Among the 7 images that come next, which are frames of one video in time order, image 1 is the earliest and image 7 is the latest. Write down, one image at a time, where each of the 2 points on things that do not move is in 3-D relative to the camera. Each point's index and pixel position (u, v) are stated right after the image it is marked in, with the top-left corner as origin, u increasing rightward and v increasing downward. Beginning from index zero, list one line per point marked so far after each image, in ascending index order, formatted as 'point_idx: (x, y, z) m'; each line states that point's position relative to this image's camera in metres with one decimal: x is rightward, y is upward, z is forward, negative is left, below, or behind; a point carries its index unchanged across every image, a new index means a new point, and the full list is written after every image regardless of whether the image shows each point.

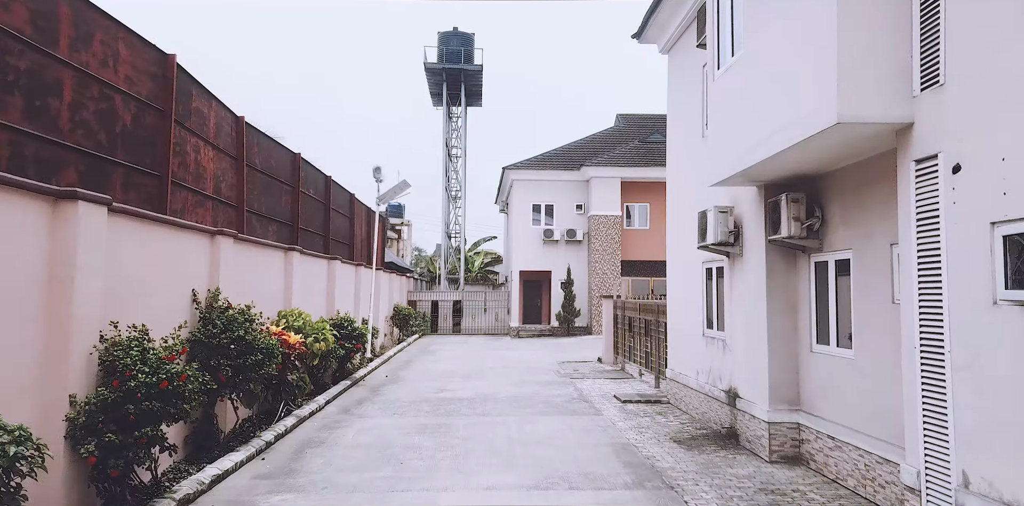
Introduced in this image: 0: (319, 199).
0: (-4.0, +1.1, +12.5) m
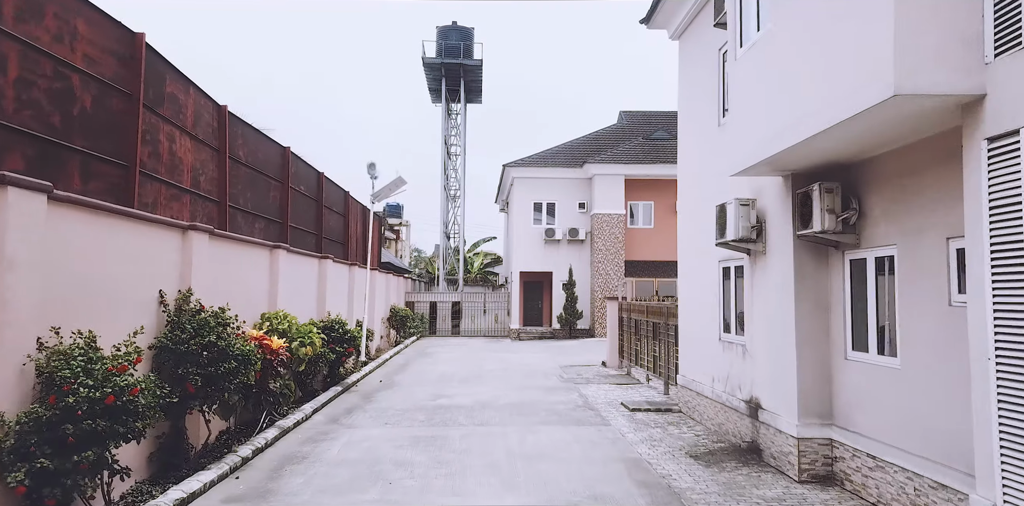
0: (-4.0, +1.1, +11.9) m
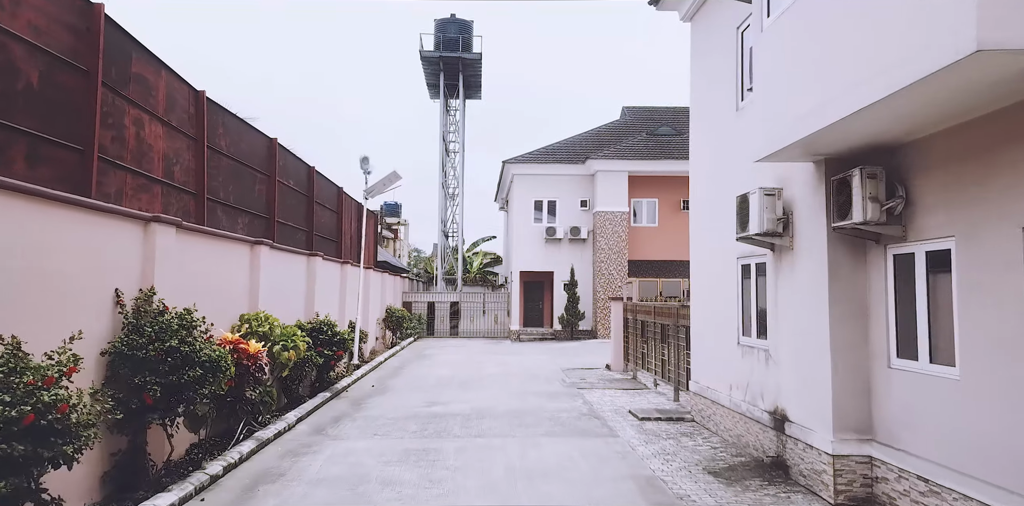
0: (-4.0, +1.2, +11.3) m
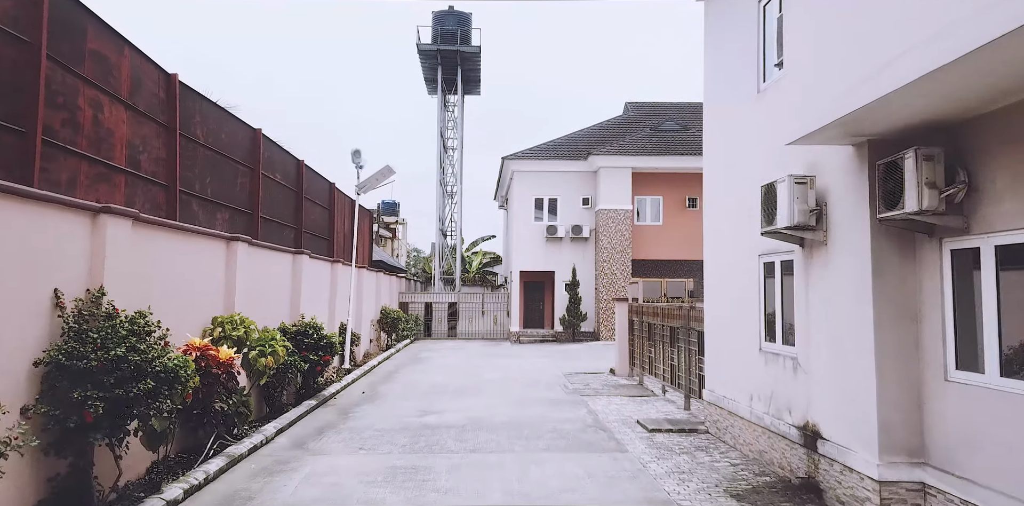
0: (-4.0, +1.2, +10.8) m
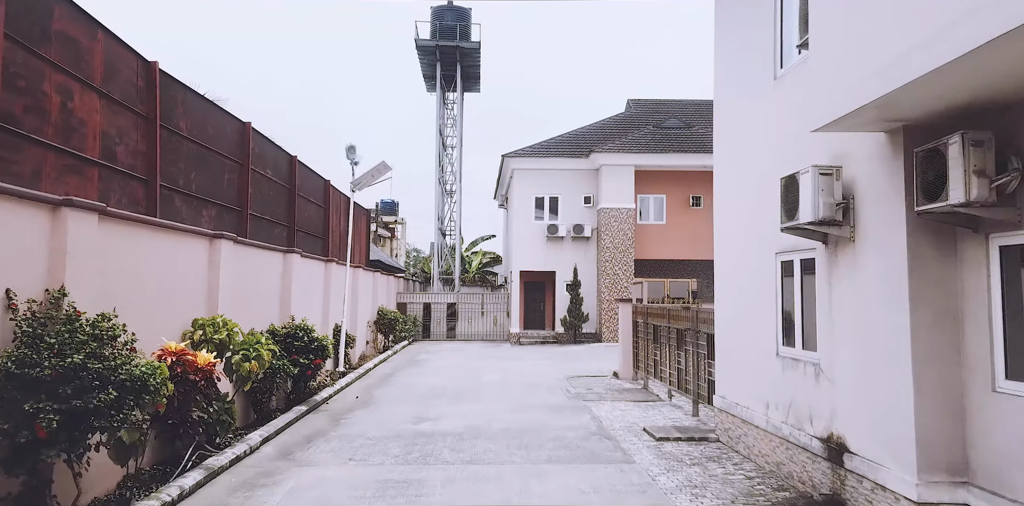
0: (-4.0, +1.2, +10.4) m
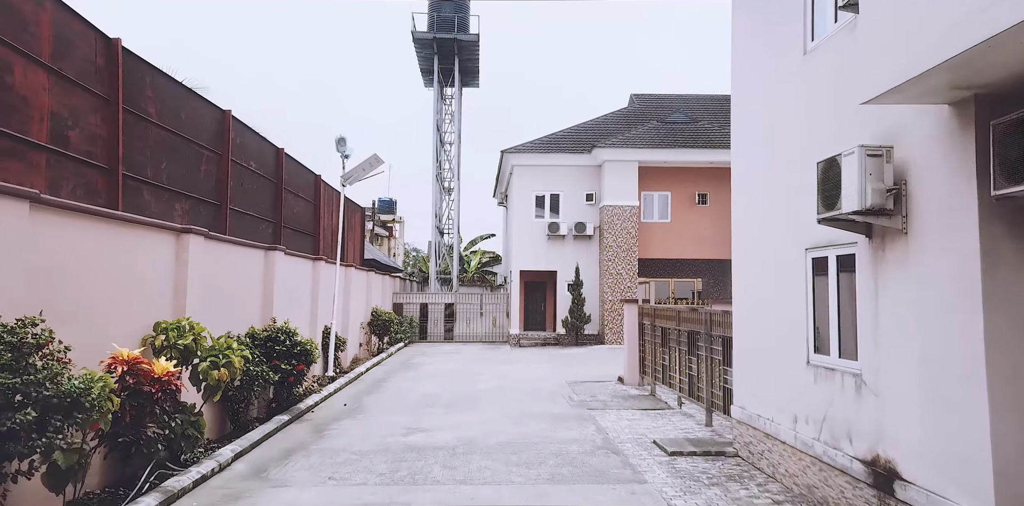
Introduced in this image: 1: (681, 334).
0: (-4.0, +1.3, +9.8) m
1: (+2.4, -1.1, +8.4) m
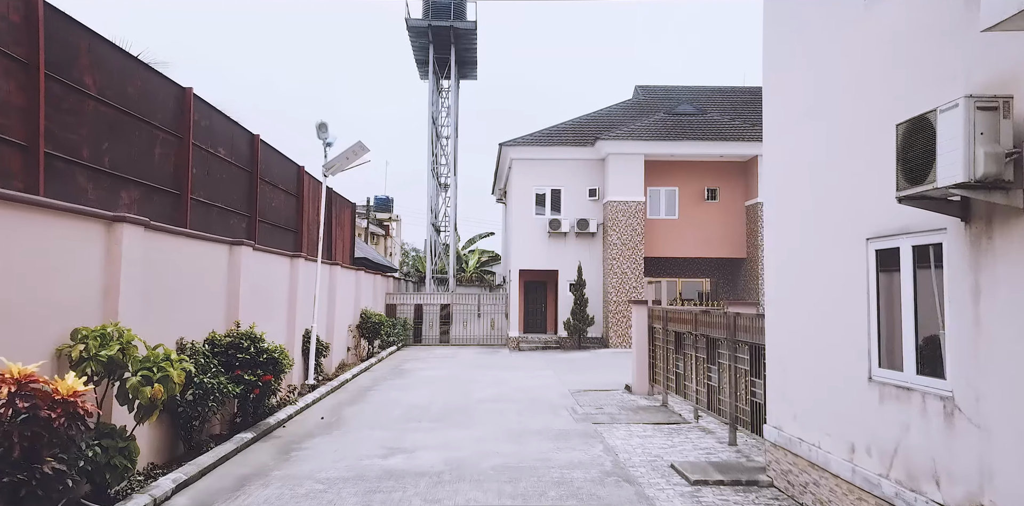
0: (-4.0, +1.3, +8.9) m
1: (+2.3, -1.1, +7.5) m
